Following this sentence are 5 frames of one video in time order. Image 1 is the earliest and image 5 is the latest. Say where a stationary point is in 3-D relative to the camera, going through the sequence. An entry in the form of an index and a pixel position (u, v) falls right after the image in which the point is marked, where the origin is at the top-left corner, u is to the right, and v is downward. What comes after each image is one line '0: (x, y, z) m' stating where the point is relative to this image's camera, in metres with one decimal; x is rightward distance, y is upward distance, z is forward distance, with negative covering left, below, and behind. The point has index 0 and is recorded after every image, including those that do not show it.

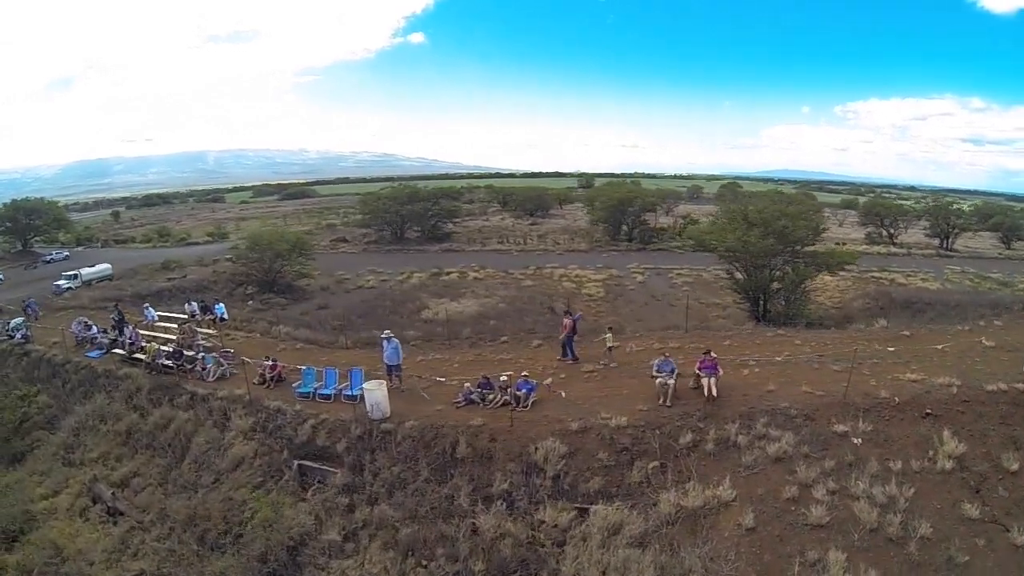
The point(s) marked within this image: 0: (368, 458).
0: (-3.3, -4.0, +12.4) m
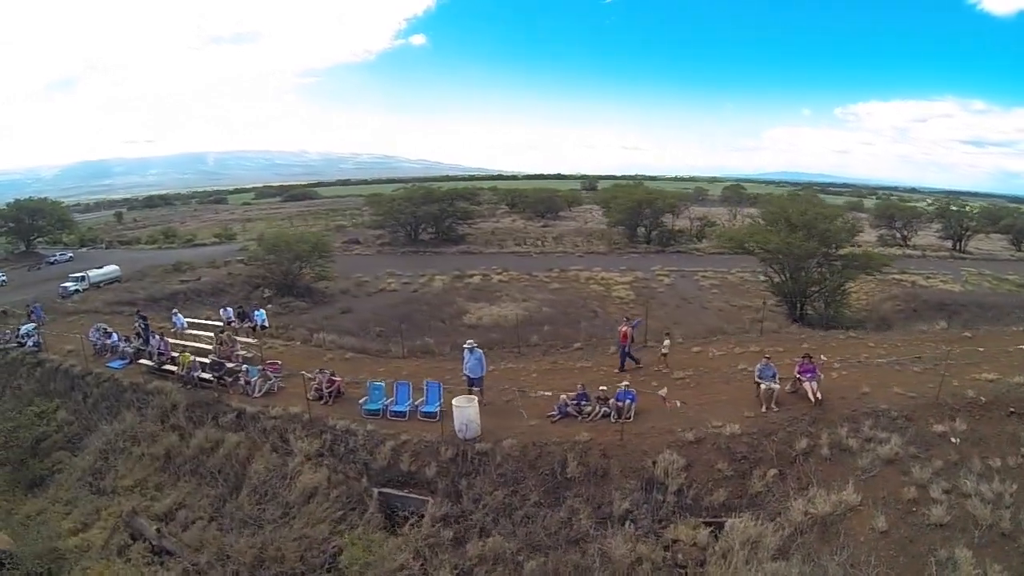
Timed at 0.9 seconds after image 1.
0: (-0.9, -4.1, +11.8) m
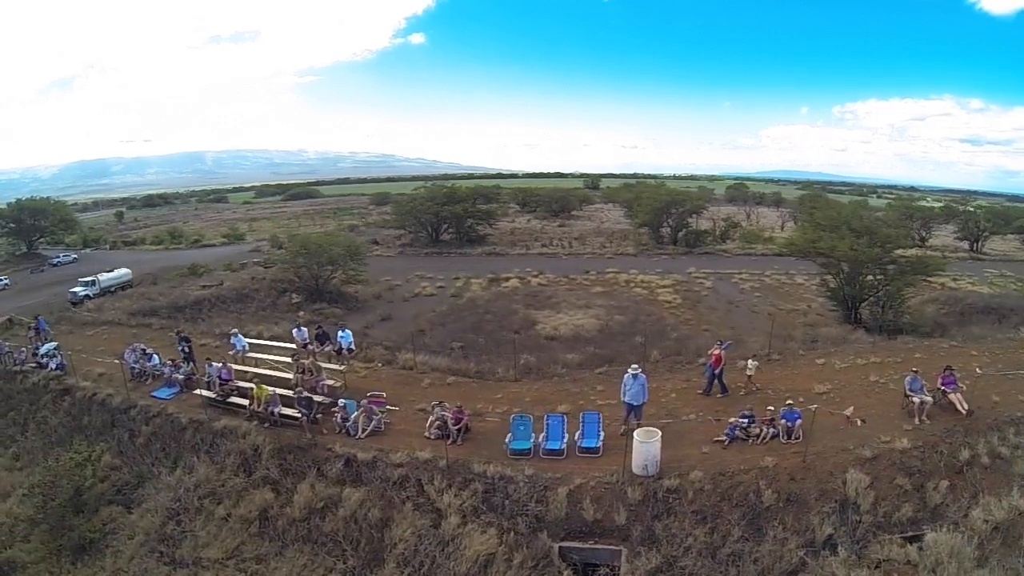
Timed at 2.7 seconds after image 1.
0: (+2.9, -4.6, +11.2) m
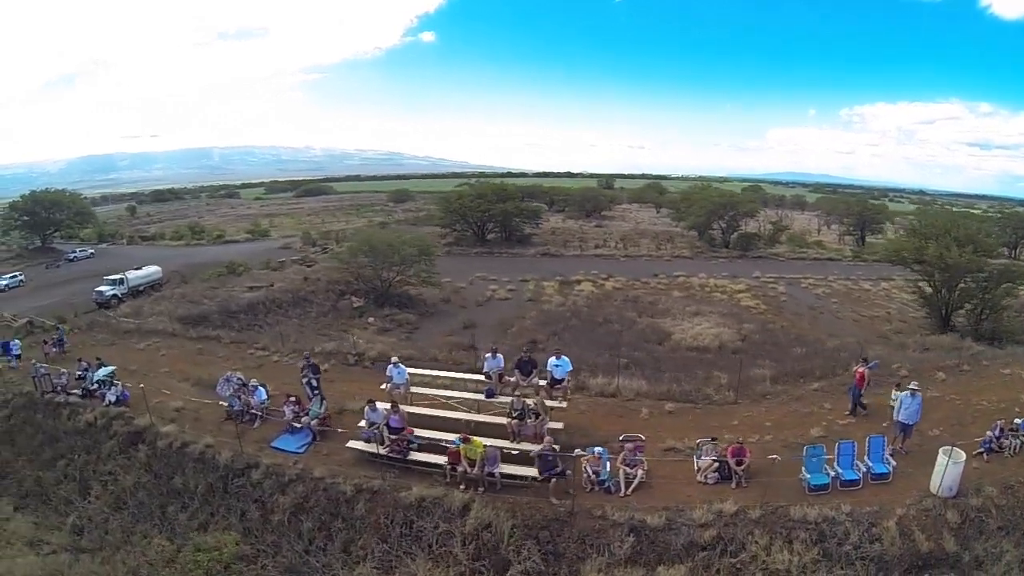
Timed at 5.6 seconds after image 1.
0: (+9.2, -5.0, +10.8) m
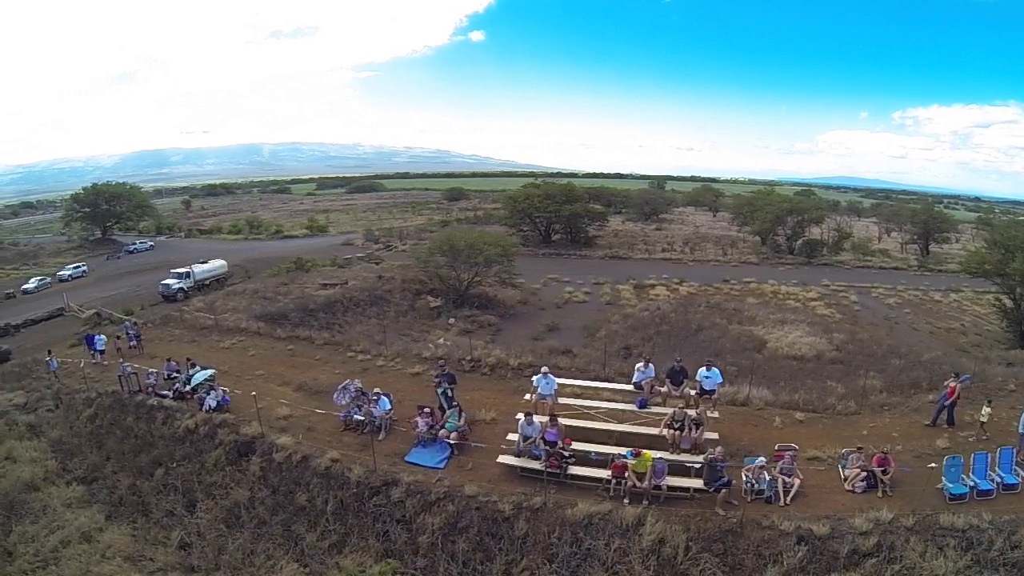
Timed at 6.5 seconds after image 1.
0: (+13.4, -5.7, +12.4) m
